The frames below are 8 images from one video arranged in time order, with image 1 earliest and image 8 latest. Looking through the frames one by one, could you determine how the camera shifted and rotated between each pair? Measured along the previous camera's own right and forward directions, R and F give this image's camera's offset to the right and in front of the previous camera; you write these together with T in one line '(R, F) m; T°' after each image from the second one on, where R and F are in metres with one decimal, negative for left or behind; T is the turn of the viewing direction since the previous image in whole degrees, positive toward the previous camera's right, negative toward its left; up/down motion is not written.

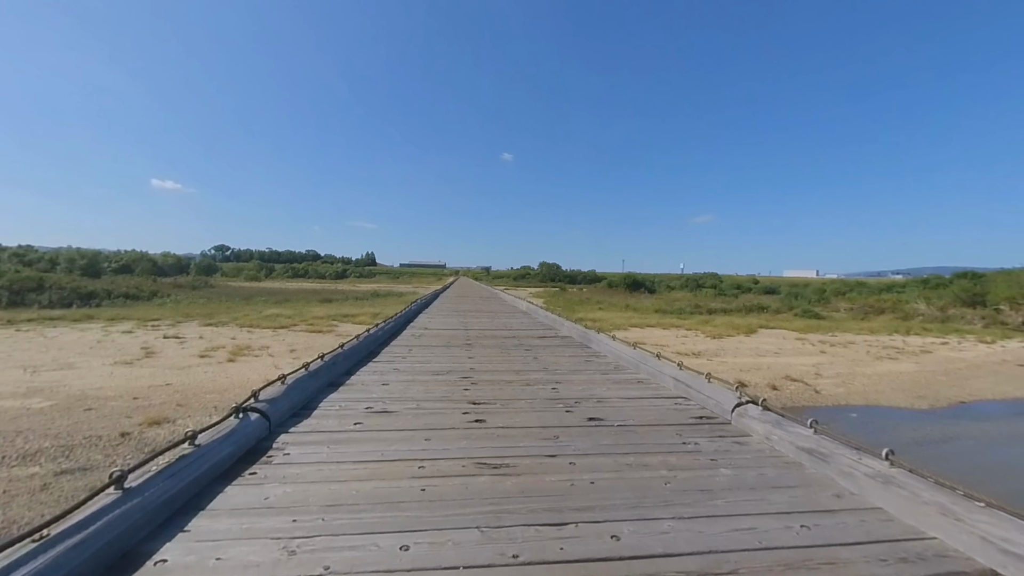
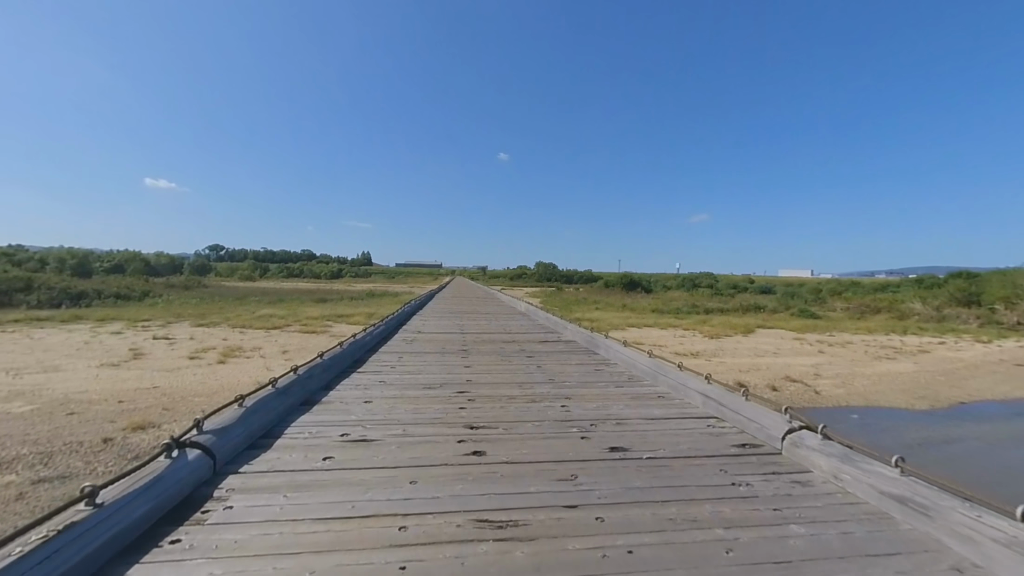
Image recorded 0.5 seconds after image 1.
(0.0, +0.2) m; +1°
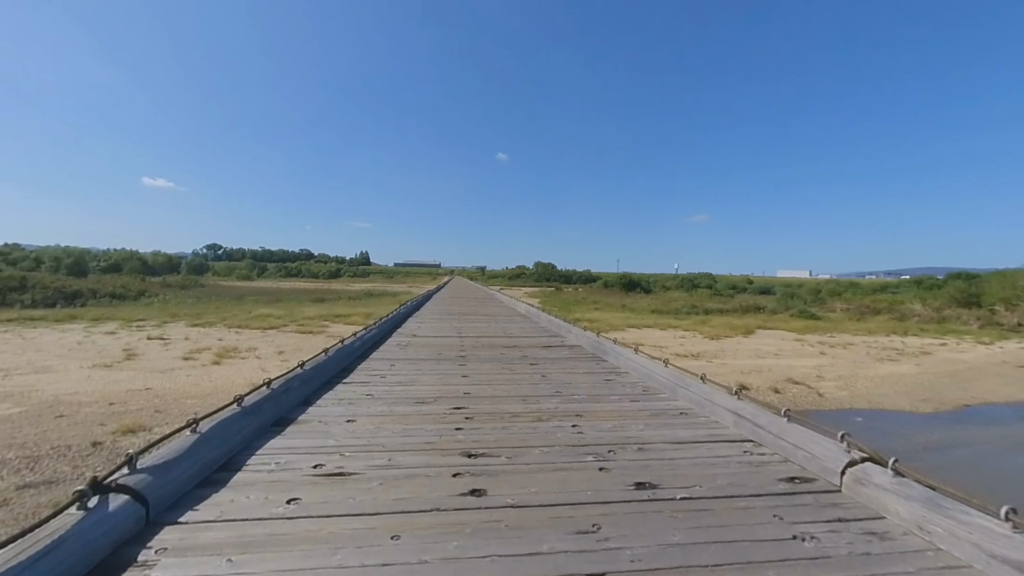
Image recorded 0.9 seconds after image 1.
(0.0, +0.2) m; 0°
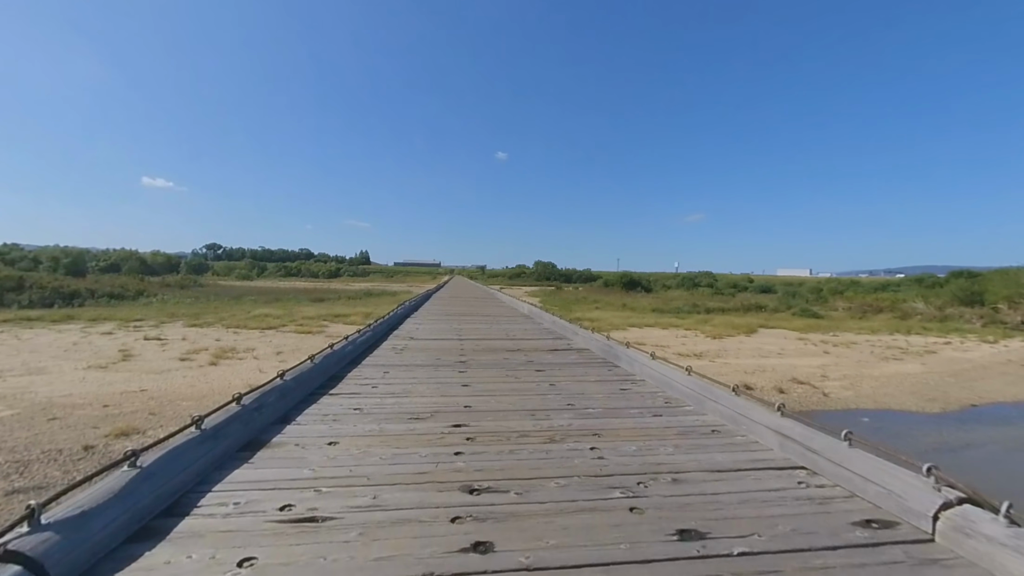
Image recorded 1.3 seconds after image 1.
(0.0, +0.2) m; 0°
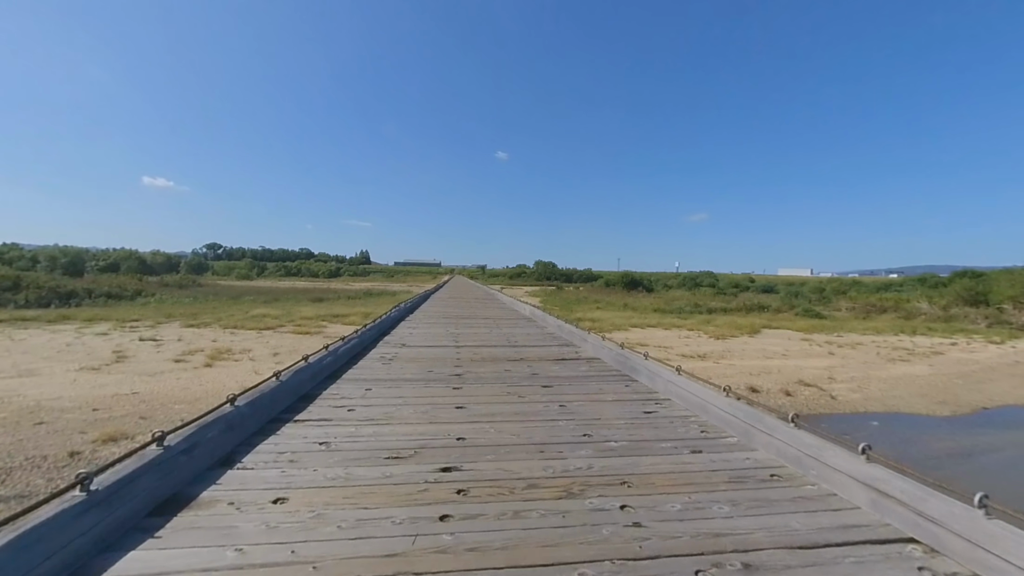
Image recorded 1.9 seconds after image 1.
(0.0, +0.2) m; 0°
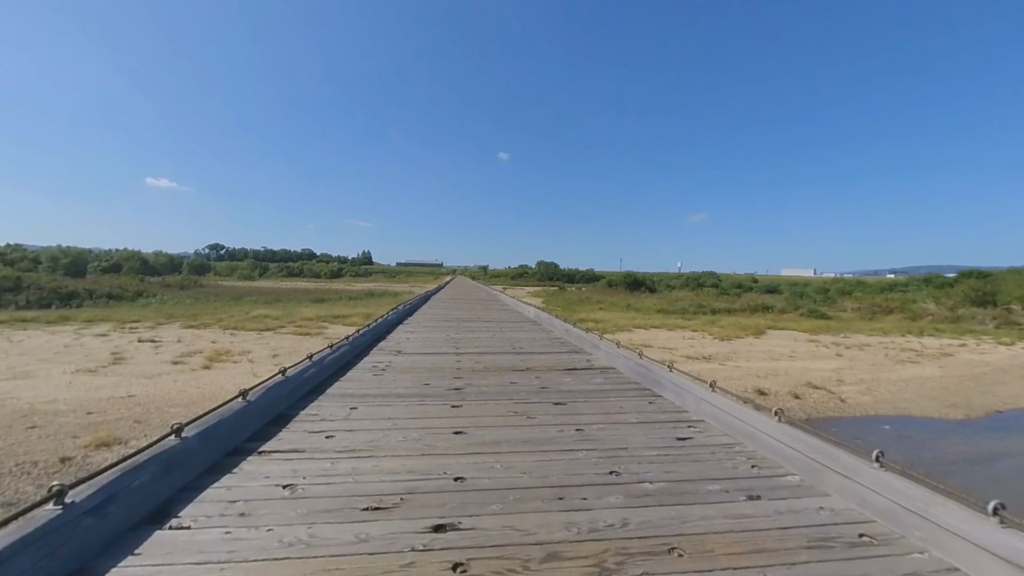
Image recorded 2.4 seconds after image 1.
(0.0, +0.2) m; 0°
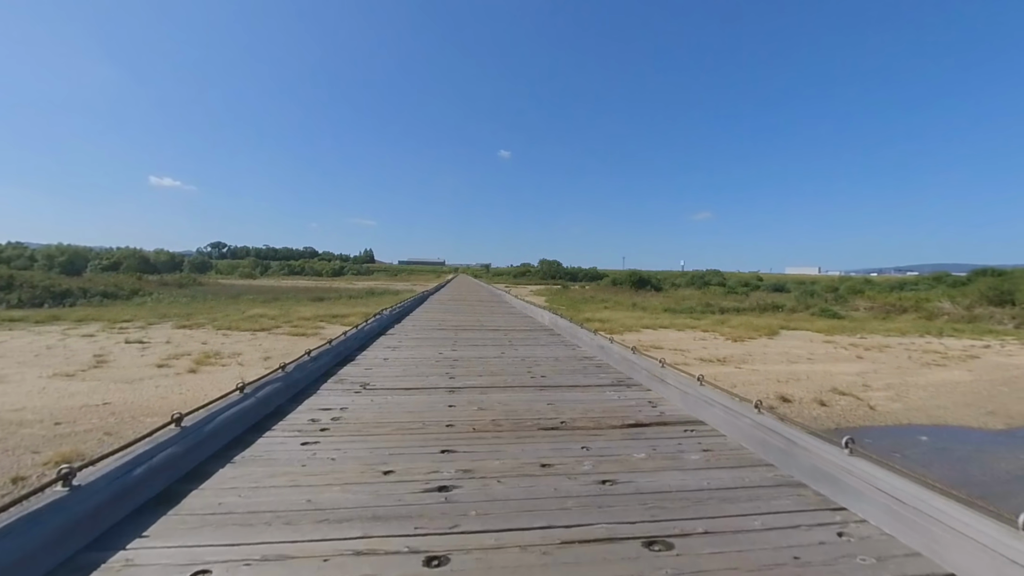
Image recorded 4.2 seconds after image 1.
(-0.1, +0.7) m; 0°
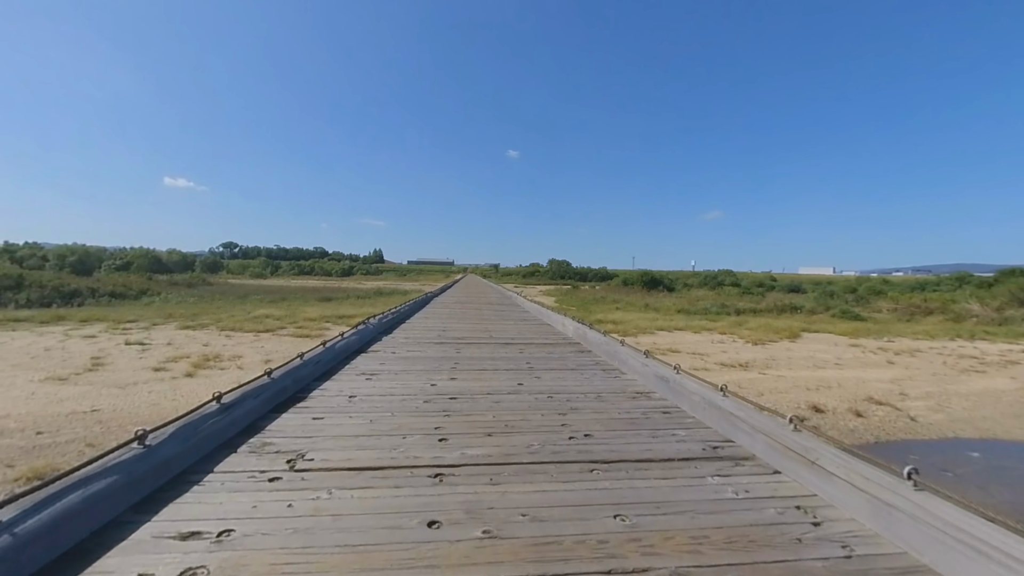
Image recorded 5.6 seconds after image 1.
(0.0, +0.6) m; -1°
